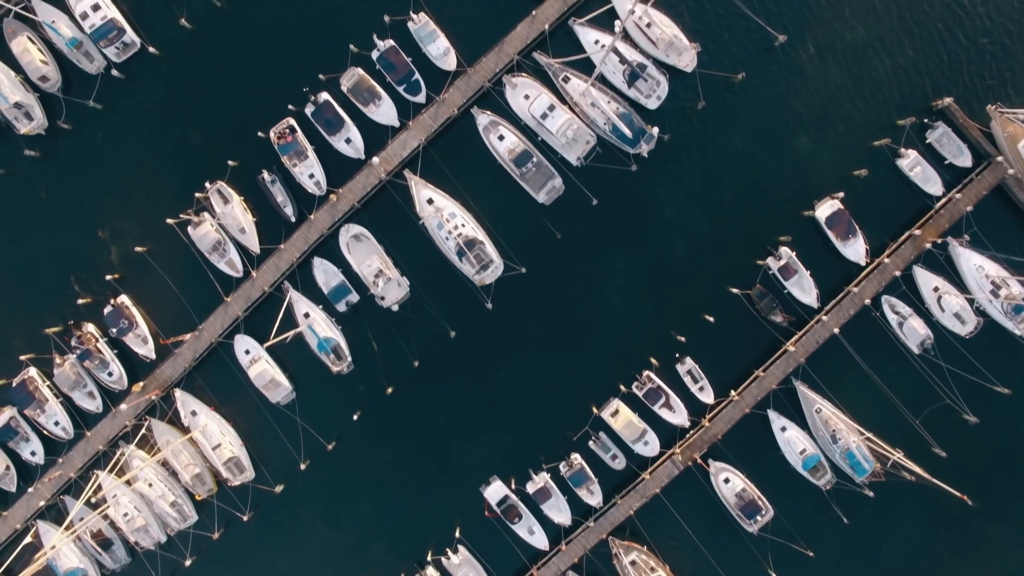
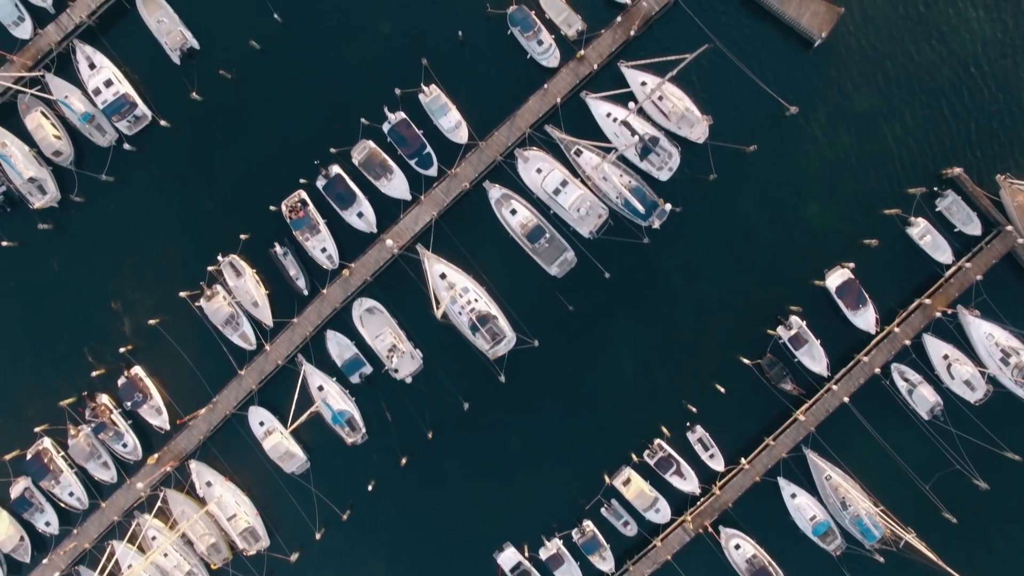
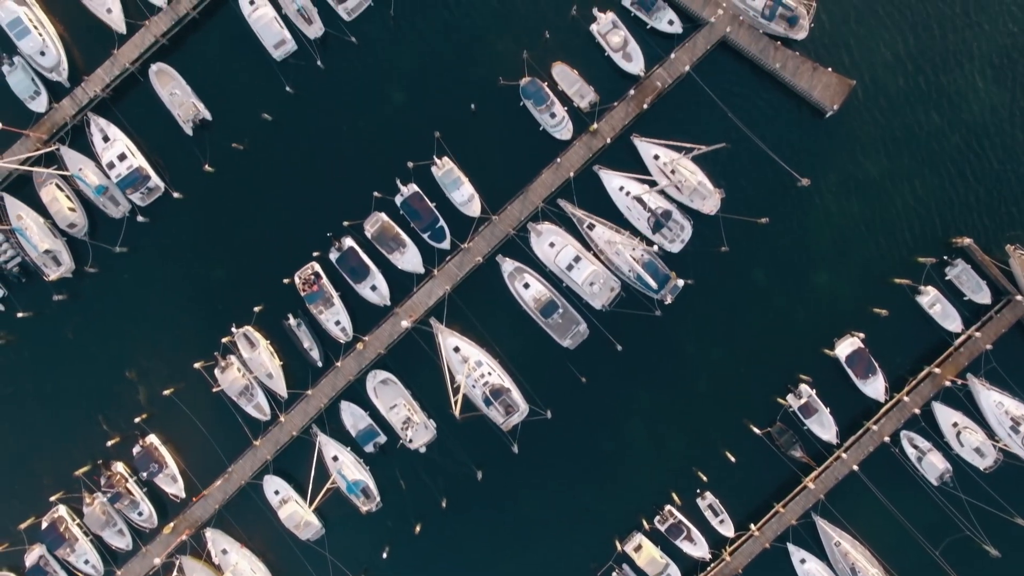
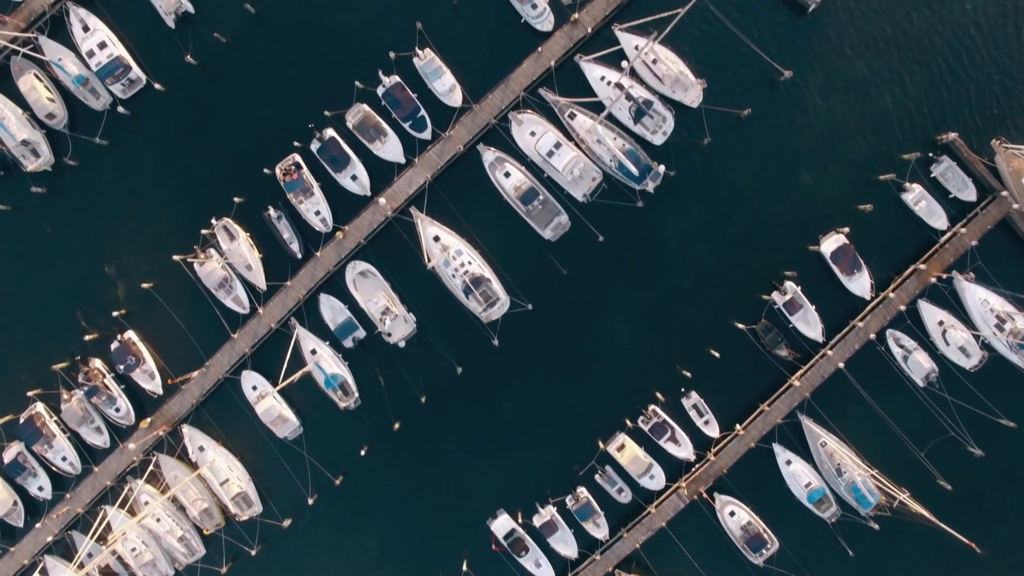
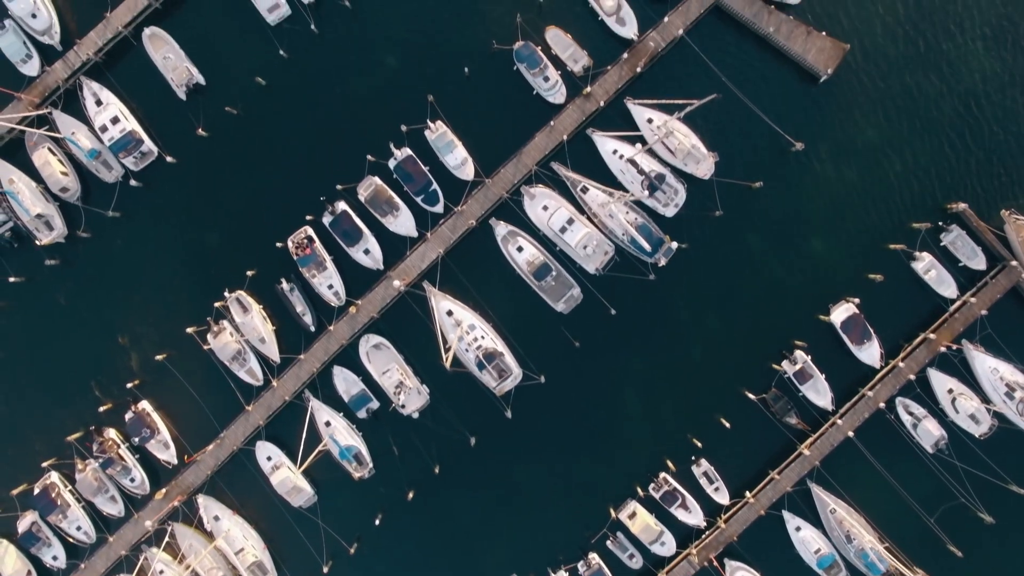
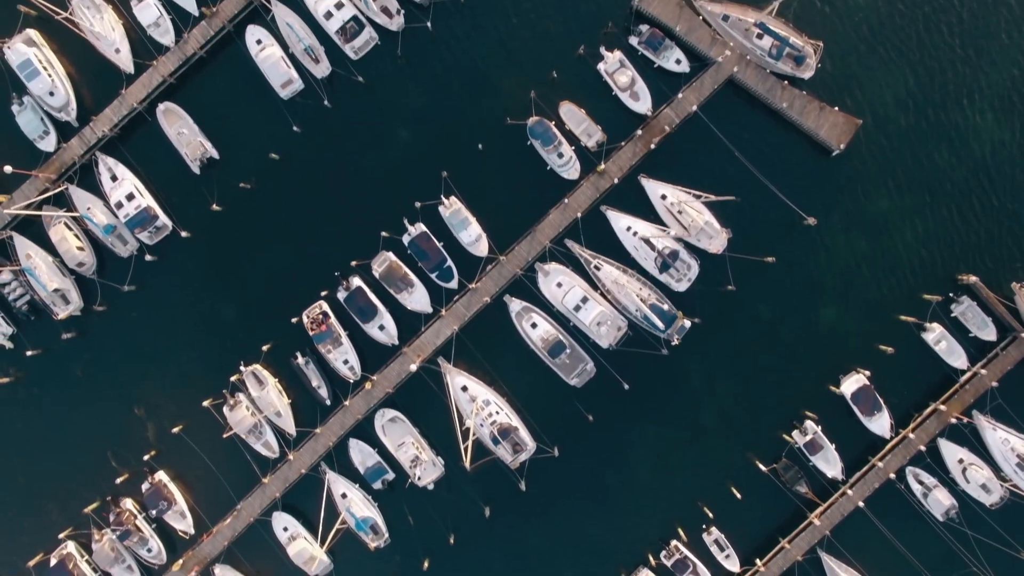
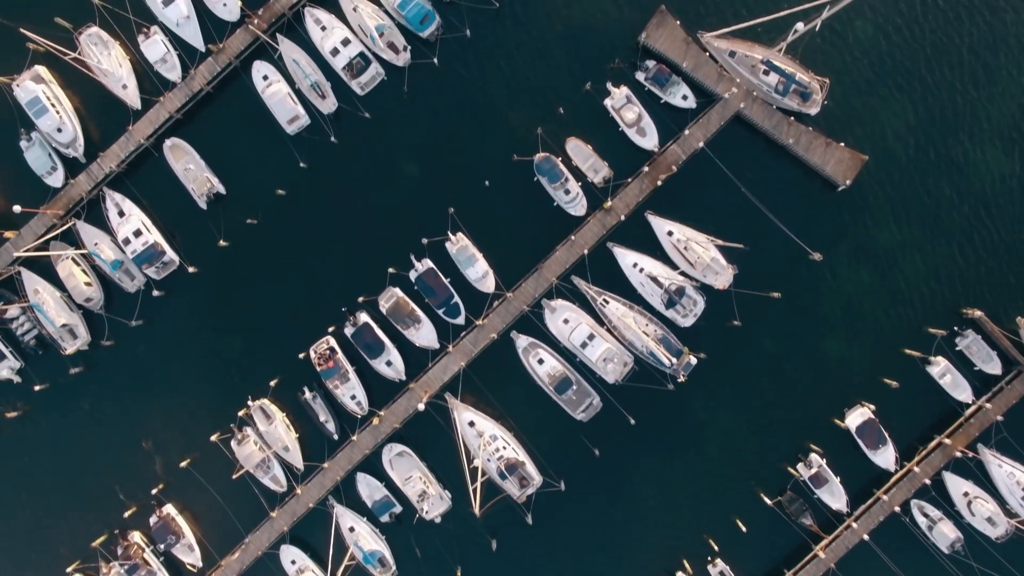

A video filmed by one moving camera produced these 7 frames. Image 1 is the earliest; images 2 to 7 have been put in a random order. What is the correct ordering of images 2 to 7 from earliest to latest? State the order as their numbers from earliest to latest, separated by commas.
4, 2, 5, 3, 6, 7
